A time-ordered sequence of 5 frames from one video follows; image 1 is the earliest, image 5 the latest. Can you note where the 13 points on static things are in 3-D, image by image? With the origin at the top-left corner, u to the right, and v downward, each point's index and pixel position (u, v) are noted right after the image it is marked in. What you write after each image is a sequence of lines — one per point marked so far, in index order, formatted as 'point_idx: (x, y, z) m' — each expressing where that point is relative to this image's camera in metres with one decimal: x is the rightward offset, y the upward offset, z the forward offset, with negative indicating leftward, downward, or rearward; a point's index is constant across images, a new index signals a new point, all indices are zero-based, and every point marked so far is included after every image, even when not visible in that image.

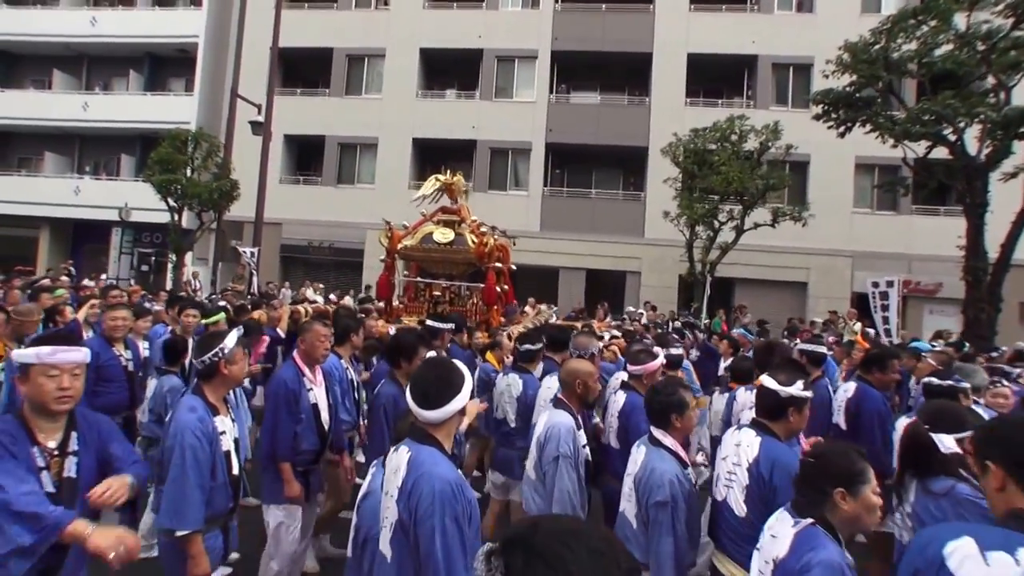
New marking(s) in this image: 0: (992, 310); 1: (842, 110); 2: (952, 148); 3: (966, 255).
0: (+7.1, -0.3, +11.7) m
1: (+5.2, +2.8, +12.1) m
2: (+6.3, +2.1, +11.3) m
3: (+6.9, +0.5, +12.2) m
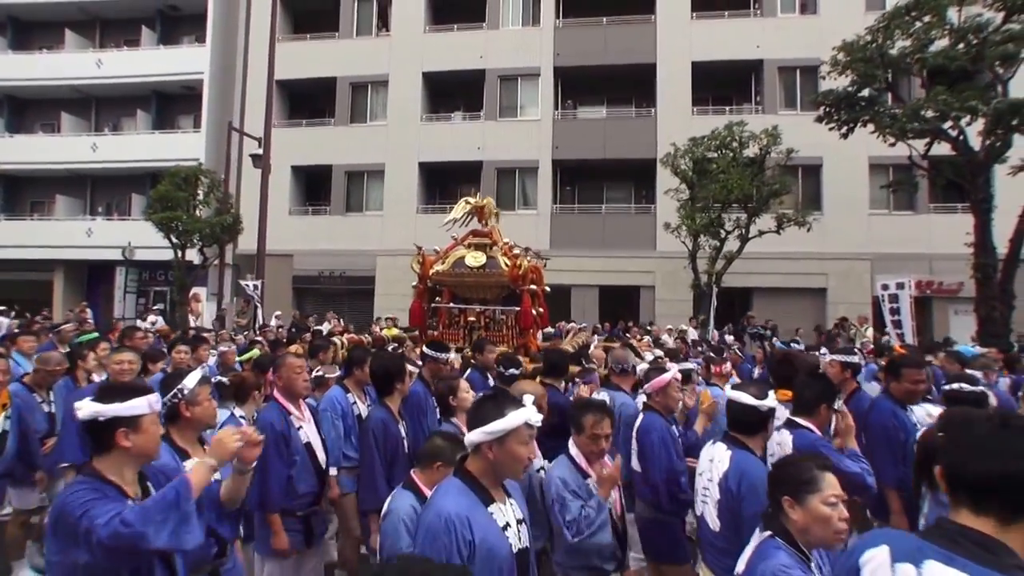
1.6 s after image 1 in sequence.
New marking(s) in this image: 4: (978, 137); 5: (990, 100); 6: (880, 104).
0: (+7.2, -0.3, +11.3) m
1: (+5.1, +2.7, +11.8) m
2: (+6.3, +2.1, +11.0) m
3: (+7.0, +0.5, +11.7) m
4: (+6.7, +2.2, +11.2) m
5: (+6.4, +2.6, +10.7) m
6: (+5.6, +2.8, +11.6) m
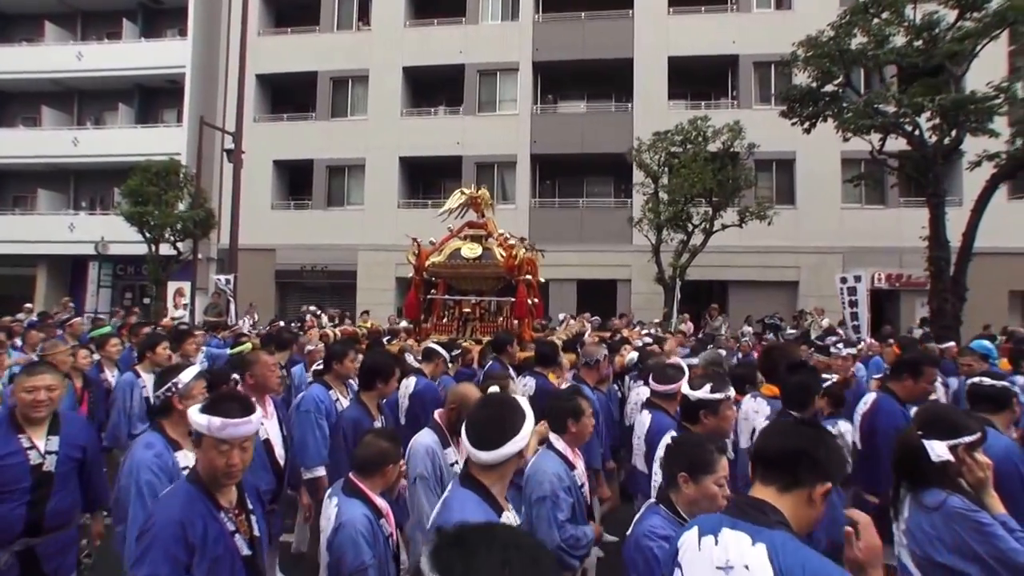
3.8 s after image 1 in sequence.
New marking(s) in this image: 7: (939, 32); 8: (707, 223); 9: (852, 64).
0: (+6.7, -0.2, +11.5) m
1: (+4.6, +2.8, +12.0) m
2: (+5.8, +2.2, +11.1) m
3: (+6.5, +0.6, +11.9) m
4: (+6.2, +2.3, +11.3) m
5: (+5.9, +2.7, +10.8) m
6: (+5.1, +2.9, +11.8) m
7: (+6.1, +3.7, +11.0) m
8: (+4.0, +1.4, +16.6) m
9: (+5.1, +3.3, +11.4) m
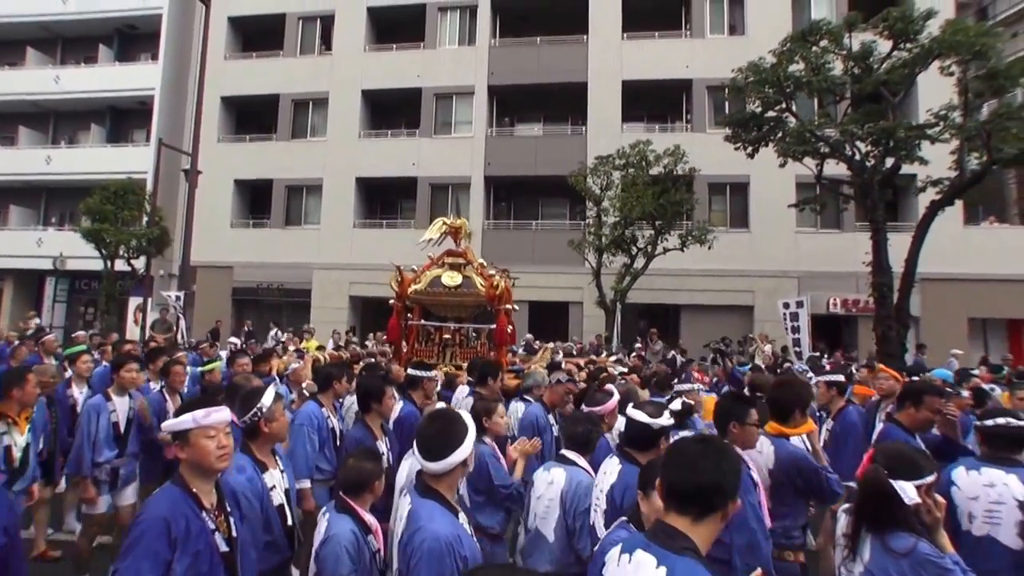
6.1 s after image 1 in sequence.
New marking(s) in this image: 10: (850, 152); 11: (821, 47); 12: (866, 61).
0: (+5.8, -0.6, +11.4) m
1: (+3.8, +2.5, +12.0) m
2: (+4.9, +1.8, +11.1) m
3: (+5.6, +0.3, +11.9) m
4: (+5.3, +1.9, +11.3) m
5: (+5.1, +2.3, +10.8) m
6: (+4.2, +2.5, +11.8) m
7: (+5.3, +3.3, +11.0) m
8: (+3.1, +0.9, +16.5) m
9: (+4.3, +3.0, +11.5) m
10: (+5.0, +2.0, +11.4) m
11: (+4.6, +3.6, +11.3) m
12: (+5.2, +3.3, +11.2) m
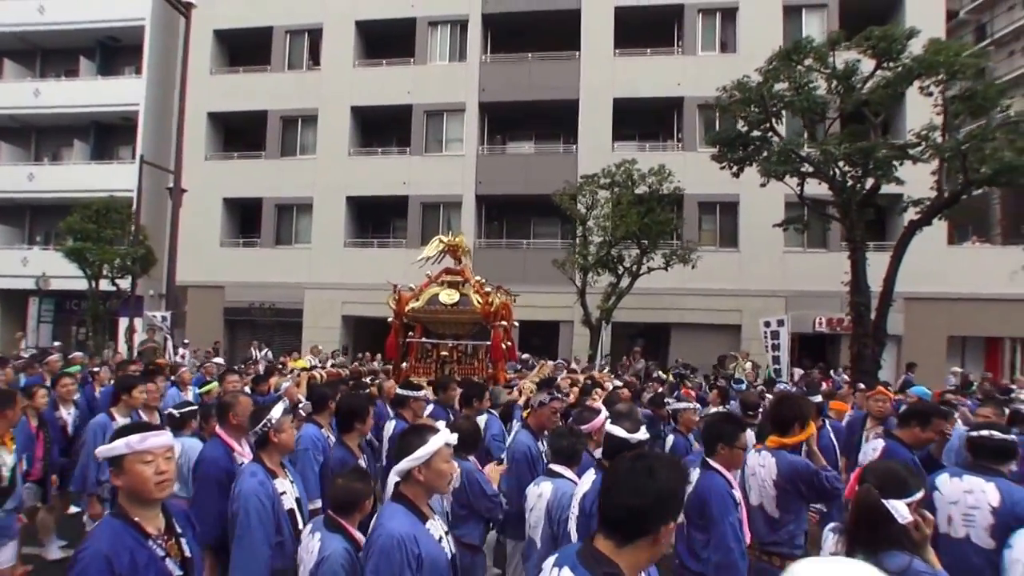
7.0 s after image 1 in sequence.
0: (+5.6, -0.9, +11.3) m
1: (+3.6, +2.2, +12.0) m
2: (+4.7, +1.5, +11.1) m
3: (+5.4, -0.1, +11.8) m
4: (+5.1, +1.6, +11.3) m
5: (+4.9, +2.0, +10.8) m
6: (+4.0, +2.2, +11.8) m
7: (+5.1, +3.0, +11.0) m
8: (+2.9, +0.5, +16.5) m
9: (+4.0, +2.7, +11.4) m
10: (+4.8, +1.7, +11.4) m
11: (+4.4, +3.3, +11.3) m
12: (+5.0, +3.1, +11.2) m
